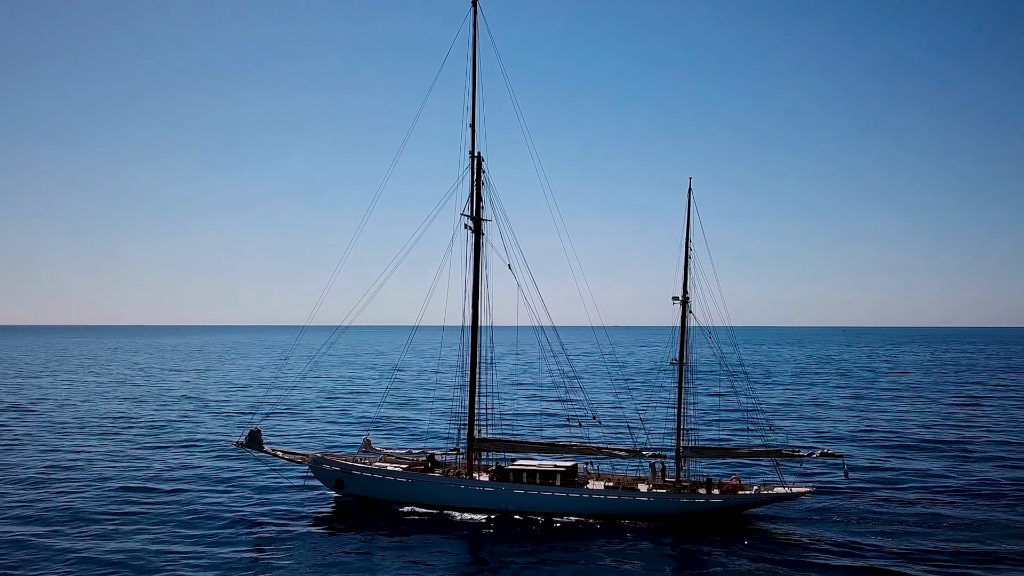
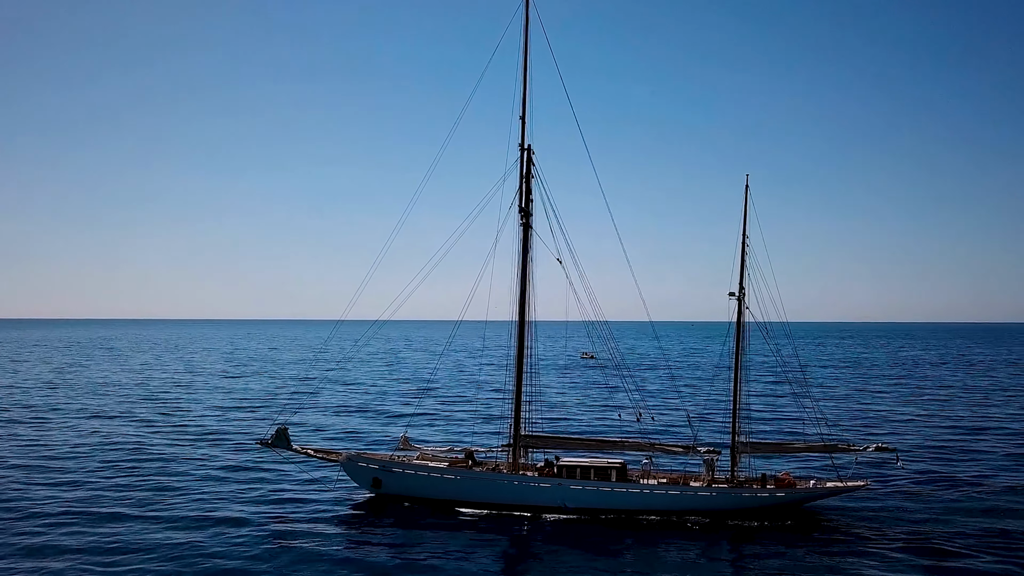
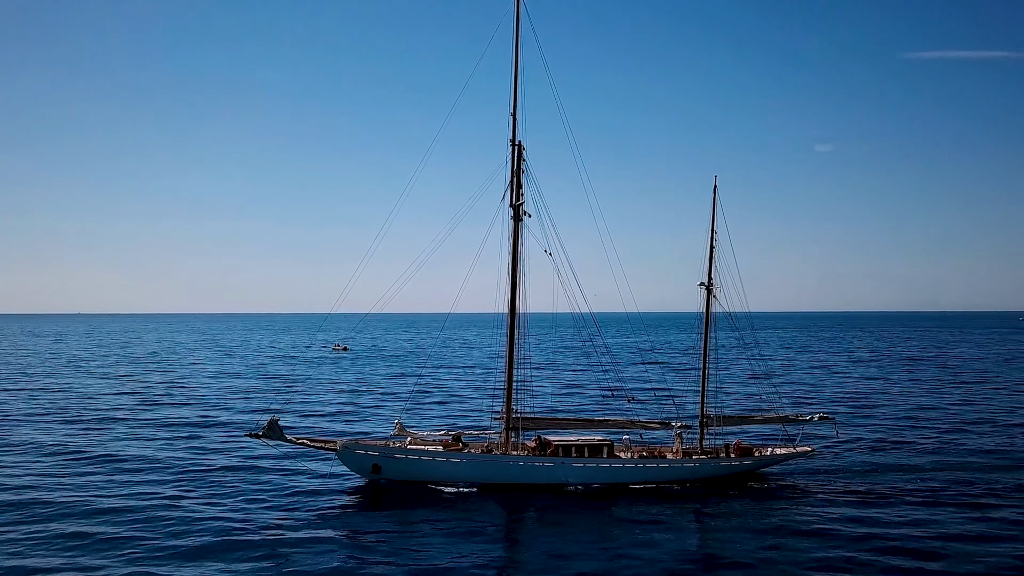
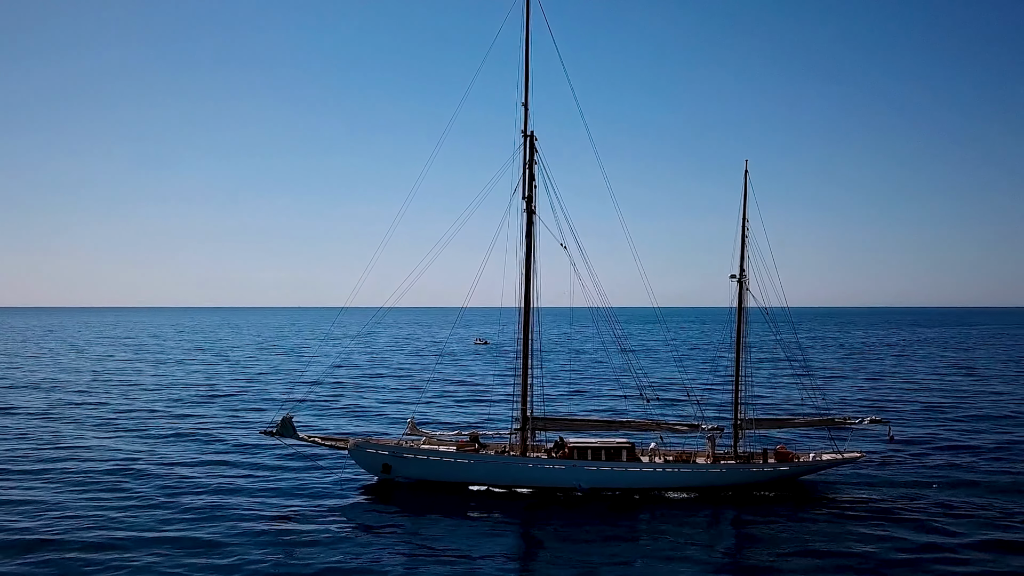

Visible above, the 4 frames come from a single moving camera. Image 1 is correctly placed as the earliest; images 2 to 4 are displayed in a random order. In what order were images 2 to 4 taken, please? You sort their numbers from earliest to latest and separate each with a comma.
2, 4, 3
